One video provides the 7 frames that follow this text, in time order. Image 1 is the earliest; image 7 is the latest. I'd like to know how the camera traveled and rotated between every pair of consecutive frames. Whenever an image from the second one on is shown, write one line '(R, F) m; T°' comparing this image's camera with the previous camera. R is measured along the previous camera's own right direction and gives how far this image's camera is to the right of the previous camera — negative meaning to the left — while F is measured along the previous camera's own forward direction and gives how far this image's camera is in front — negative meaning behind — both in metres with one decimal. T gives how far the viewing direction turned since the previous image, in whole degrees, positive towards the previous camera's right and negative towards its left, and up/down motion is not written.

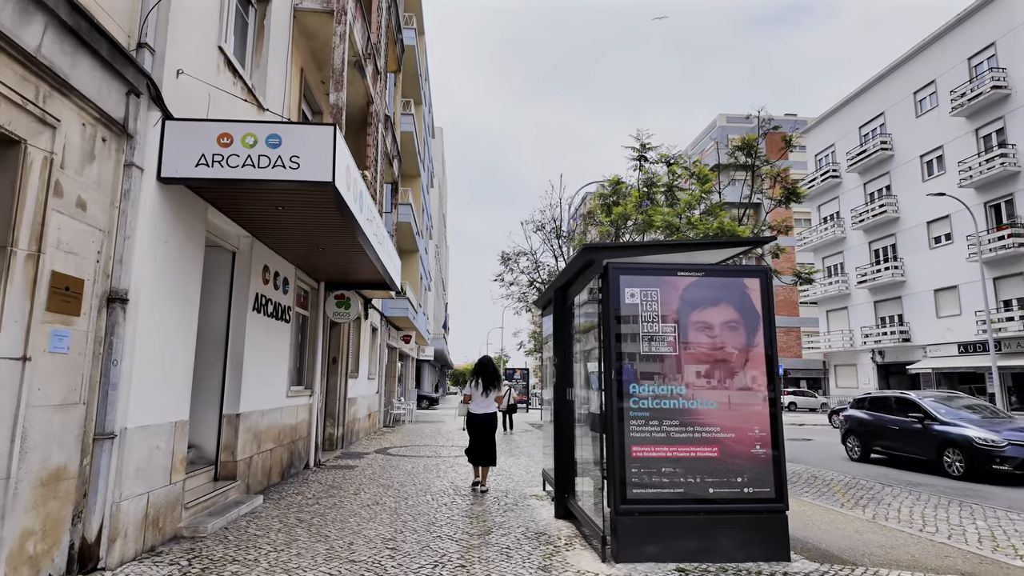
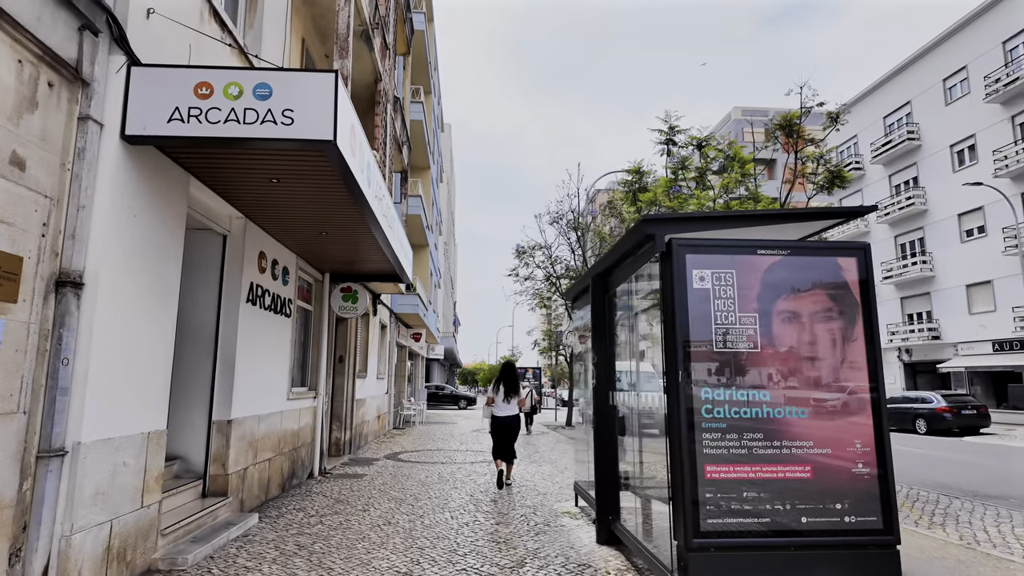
(-0.3, +1.0) m; -1°
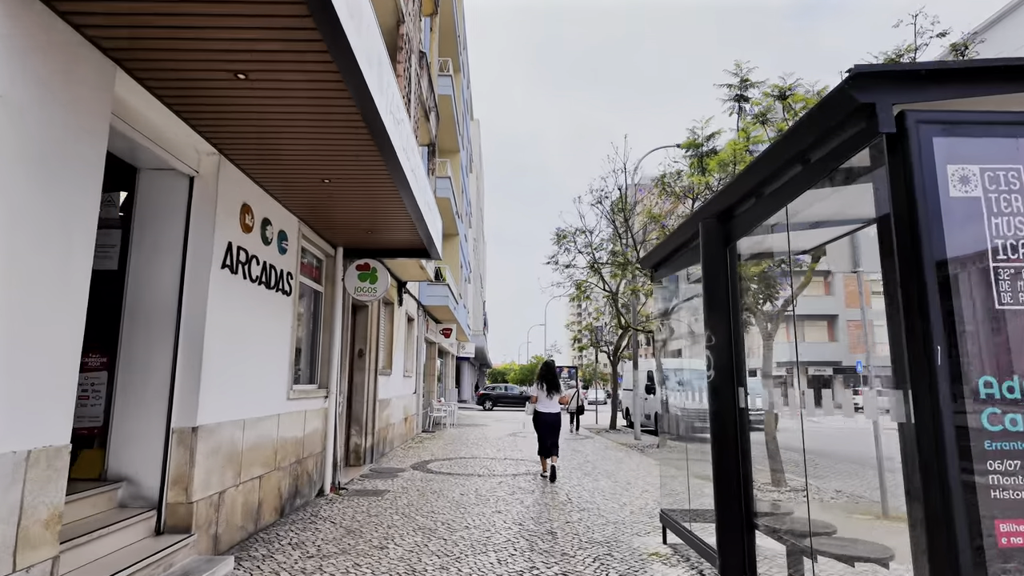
(-0.3, +1.8) m; -3°
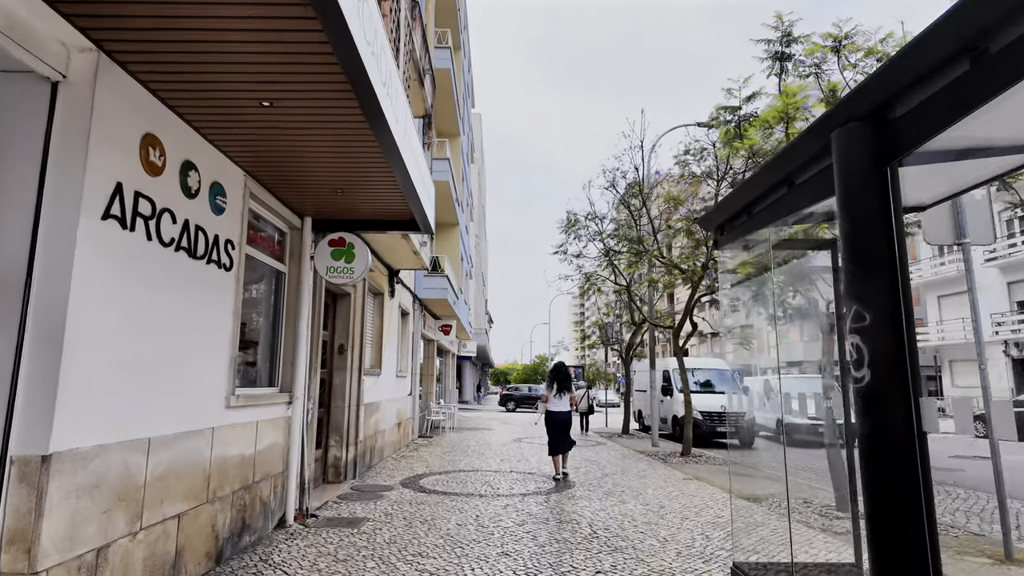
(-0.1, +1.6) m; 0°
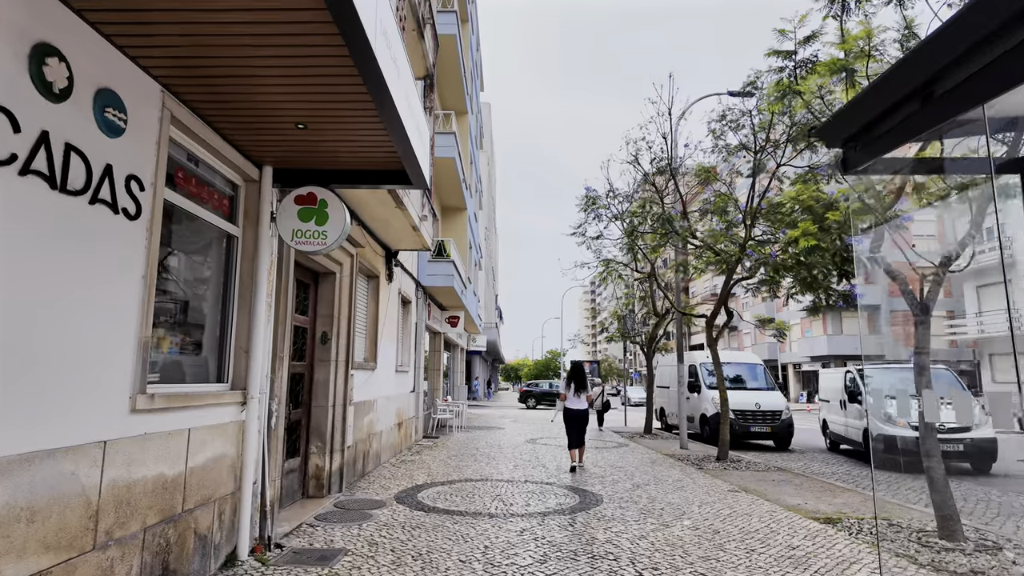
(-0.1, +1.5) m; -1°
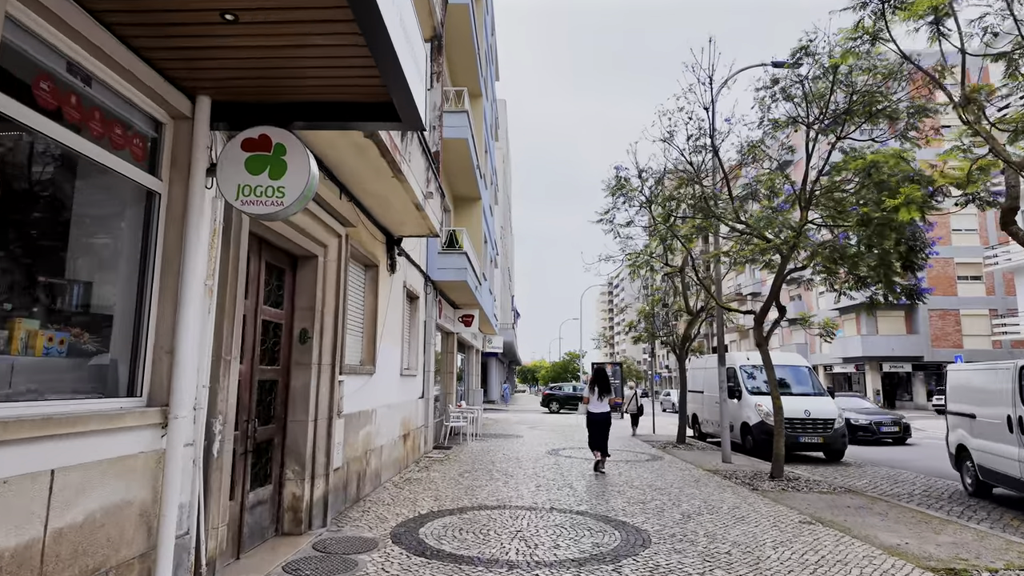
(-0.1, +1.5) m; -2°
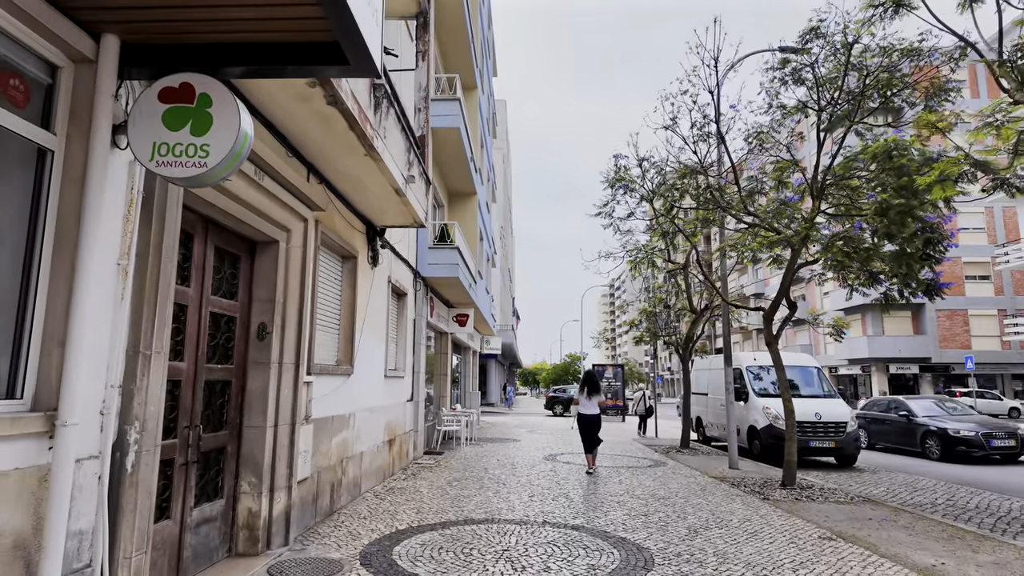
(+0.2, +0.7) m; 0°
